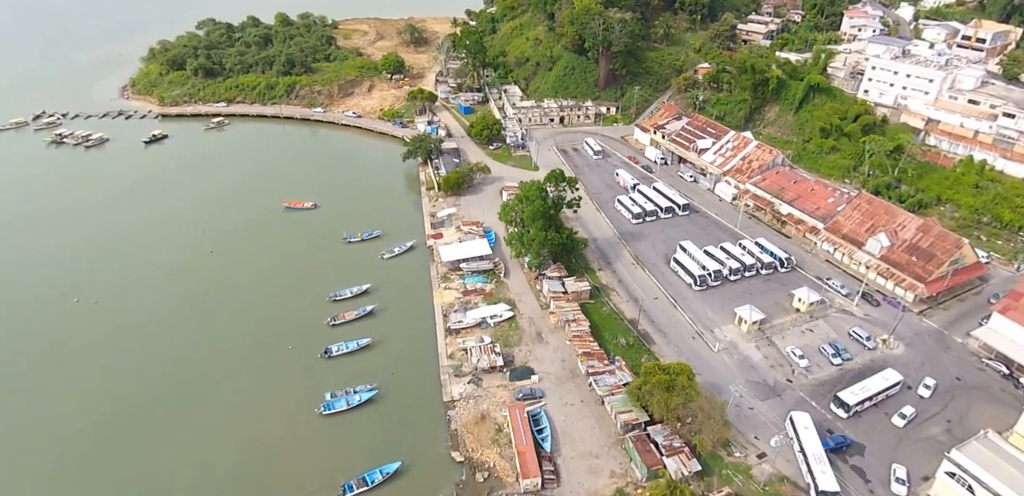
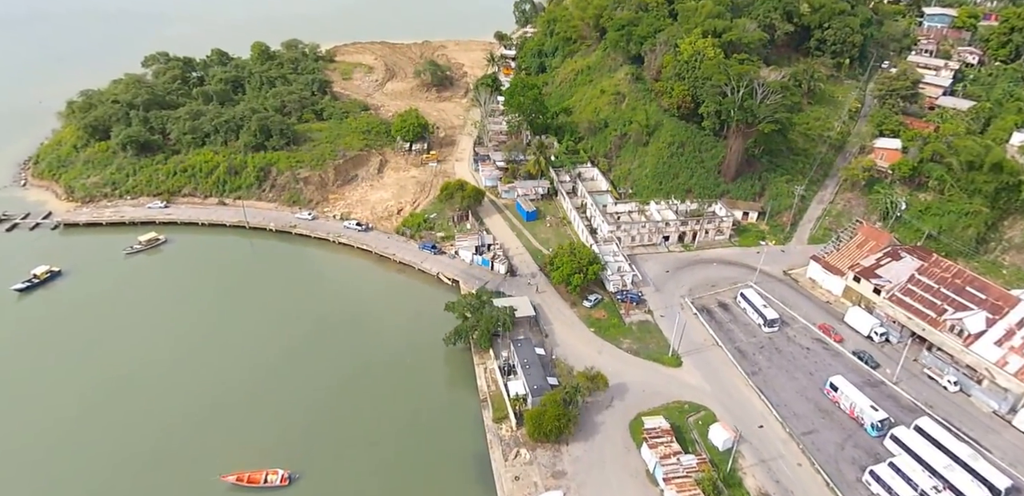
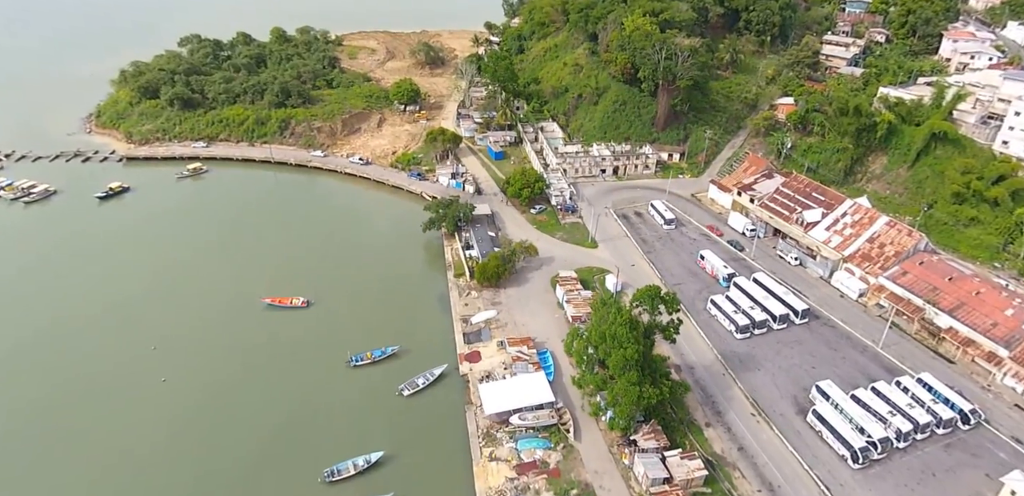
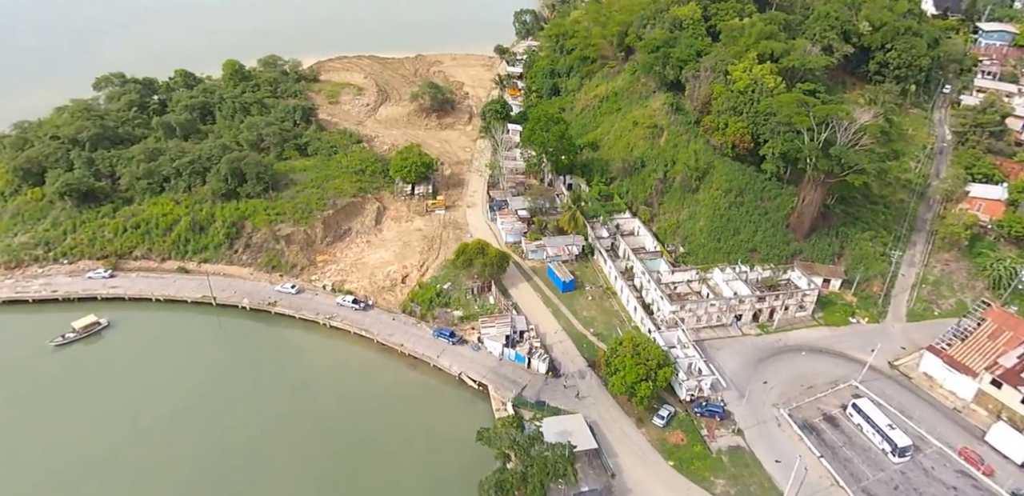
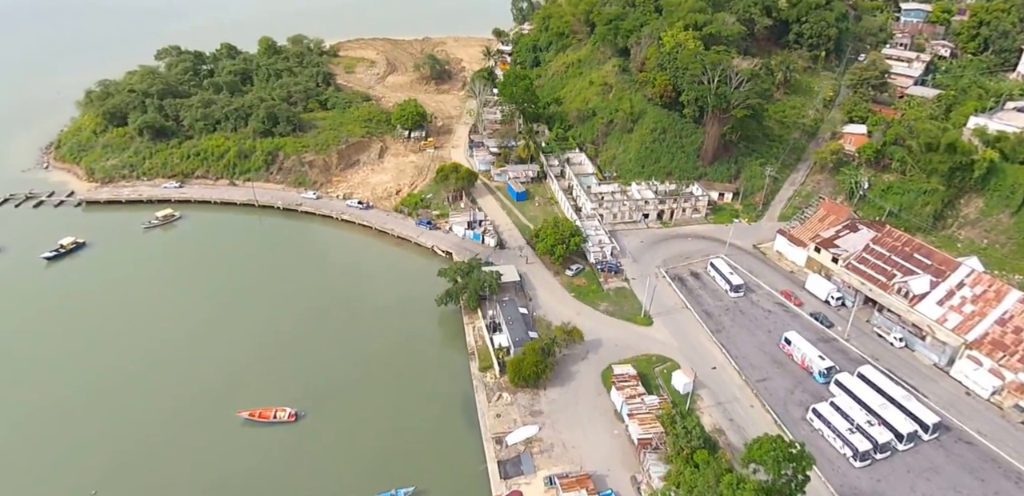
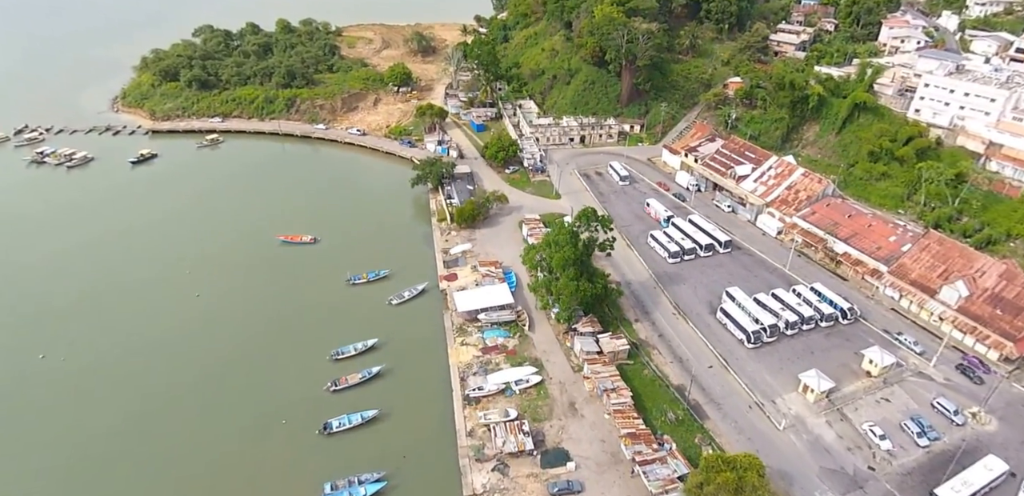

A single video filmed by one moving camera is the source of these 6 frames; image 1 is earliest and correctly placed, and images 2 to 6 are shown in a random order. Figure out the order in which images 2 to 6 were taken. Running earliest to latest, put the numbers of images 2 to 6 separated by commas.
6, 3, 5, 2, 4
